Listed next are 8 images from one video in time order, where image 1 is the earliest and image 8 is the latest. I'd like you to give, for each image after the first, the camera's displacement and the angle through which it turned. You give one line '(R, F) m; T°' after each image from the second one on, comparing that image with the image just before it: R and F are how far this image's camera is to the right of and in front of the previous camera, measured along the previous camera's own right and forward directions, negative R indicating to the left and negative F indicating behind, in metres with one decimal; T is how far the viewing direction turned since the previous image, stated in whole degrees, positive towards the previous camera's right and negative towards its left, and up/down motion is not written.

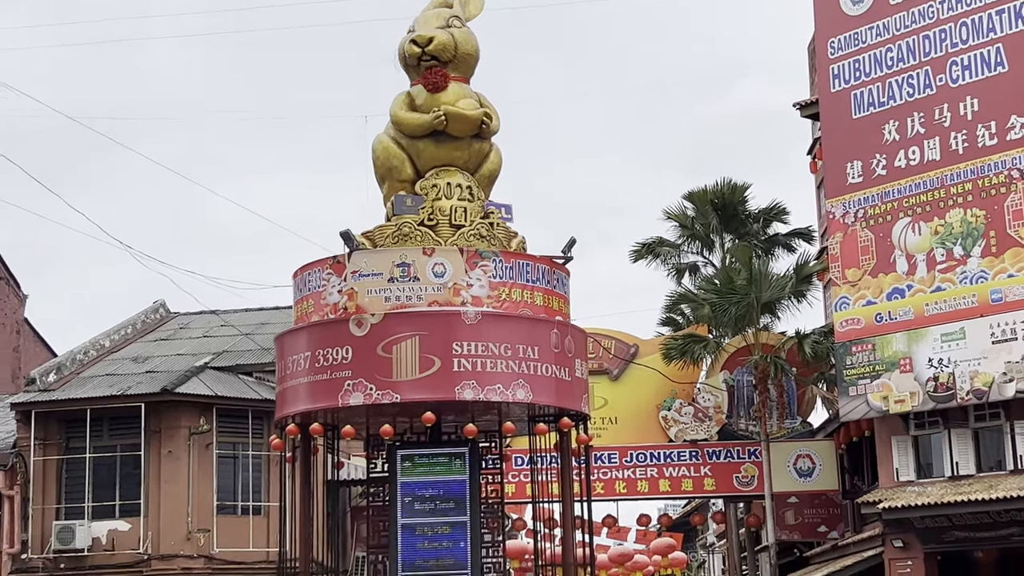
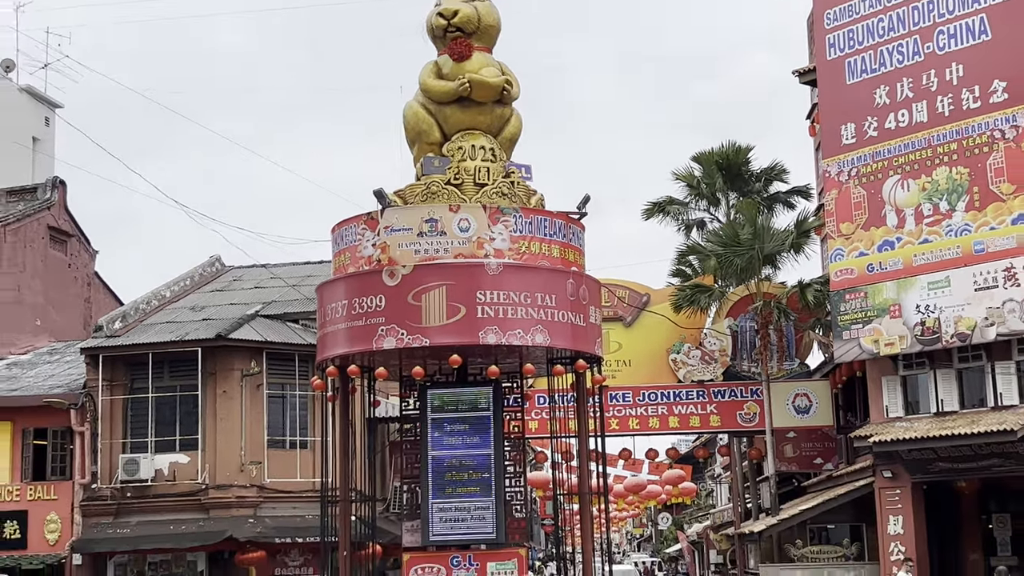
(-0.1, -1.6) m; -1°
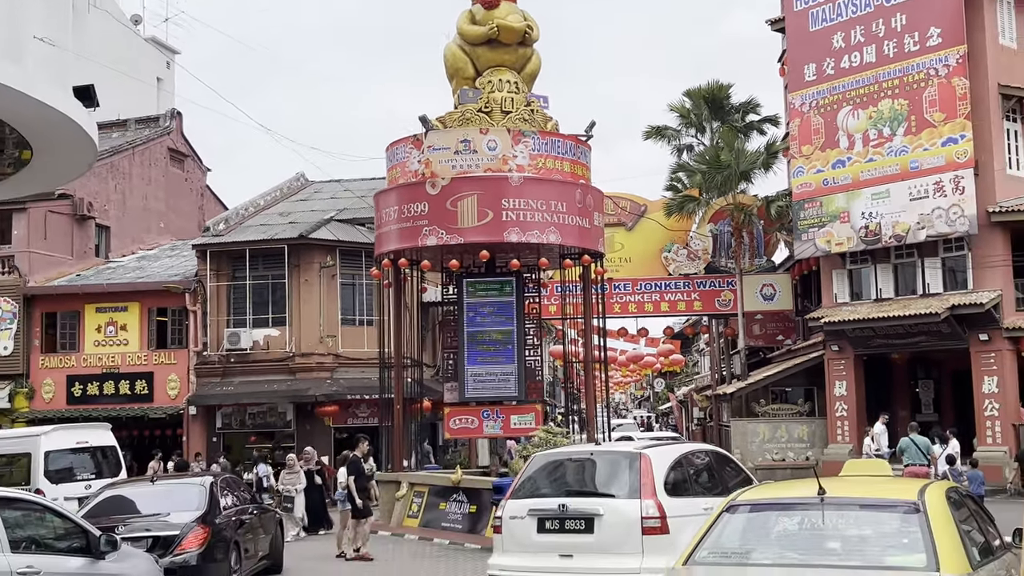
(+0.2, -4.9) m; -2°
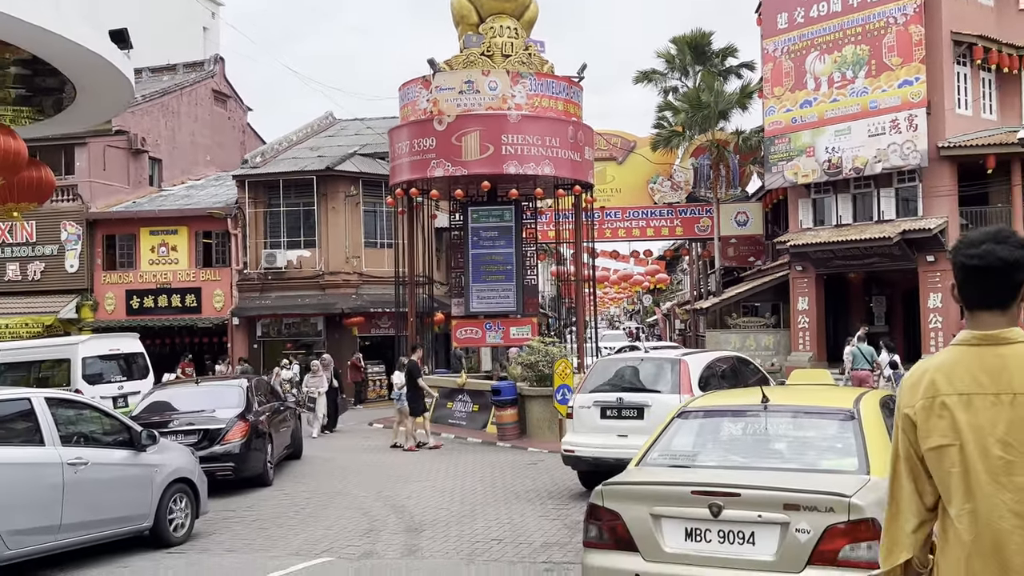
(+0.5, -3.4) m; -1°
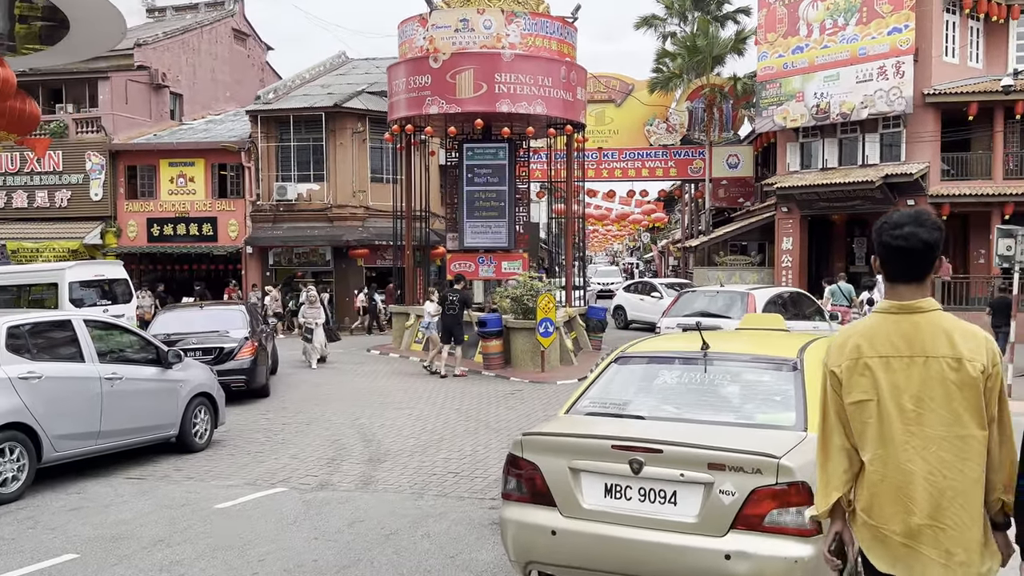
(+0.9, -1.5) m; -1°
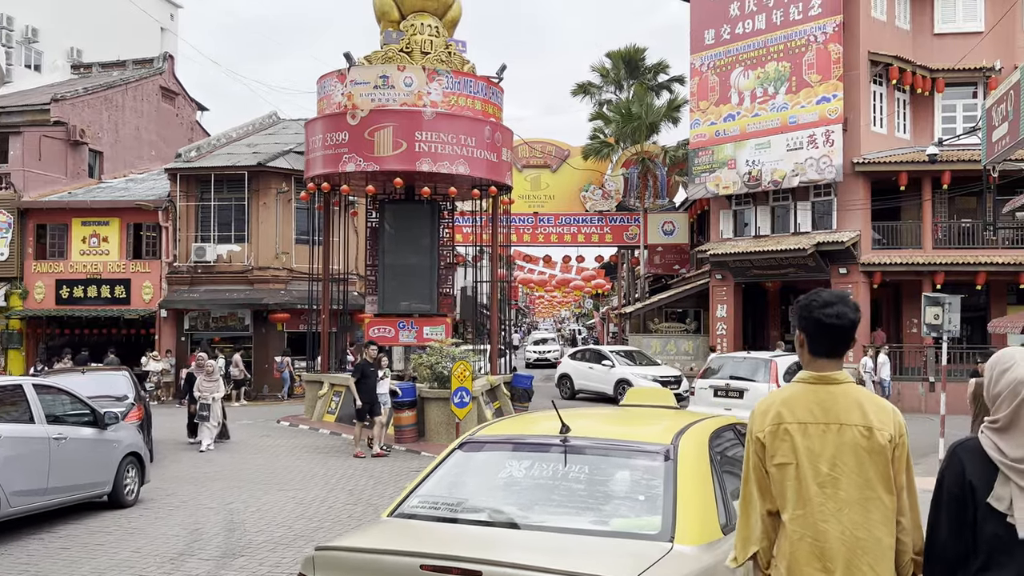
(+0.6, +0.9) m; +3°
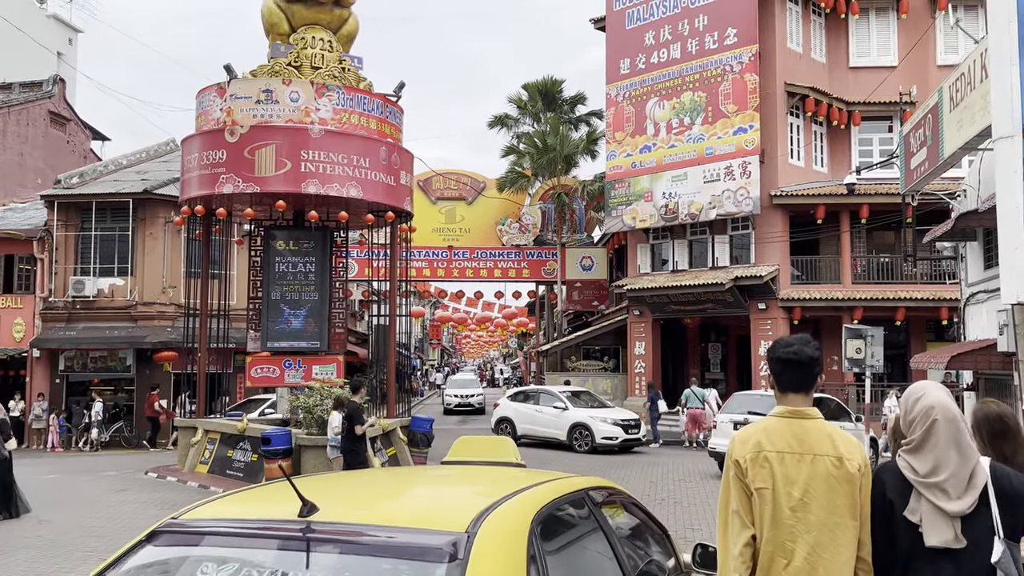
(+0.6, +1.5) m; +4°
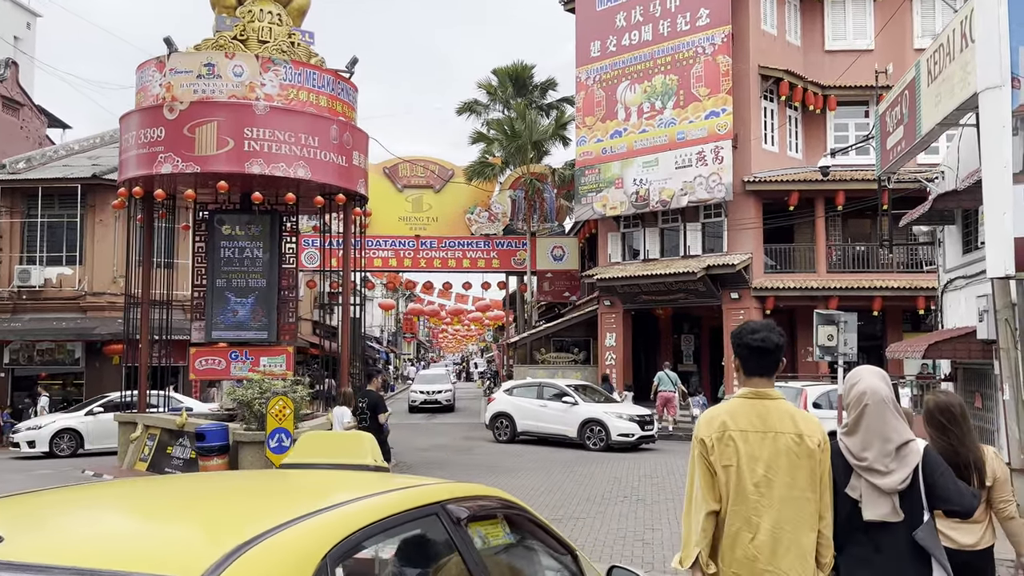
(+0.4, +0.9) m; +1°
